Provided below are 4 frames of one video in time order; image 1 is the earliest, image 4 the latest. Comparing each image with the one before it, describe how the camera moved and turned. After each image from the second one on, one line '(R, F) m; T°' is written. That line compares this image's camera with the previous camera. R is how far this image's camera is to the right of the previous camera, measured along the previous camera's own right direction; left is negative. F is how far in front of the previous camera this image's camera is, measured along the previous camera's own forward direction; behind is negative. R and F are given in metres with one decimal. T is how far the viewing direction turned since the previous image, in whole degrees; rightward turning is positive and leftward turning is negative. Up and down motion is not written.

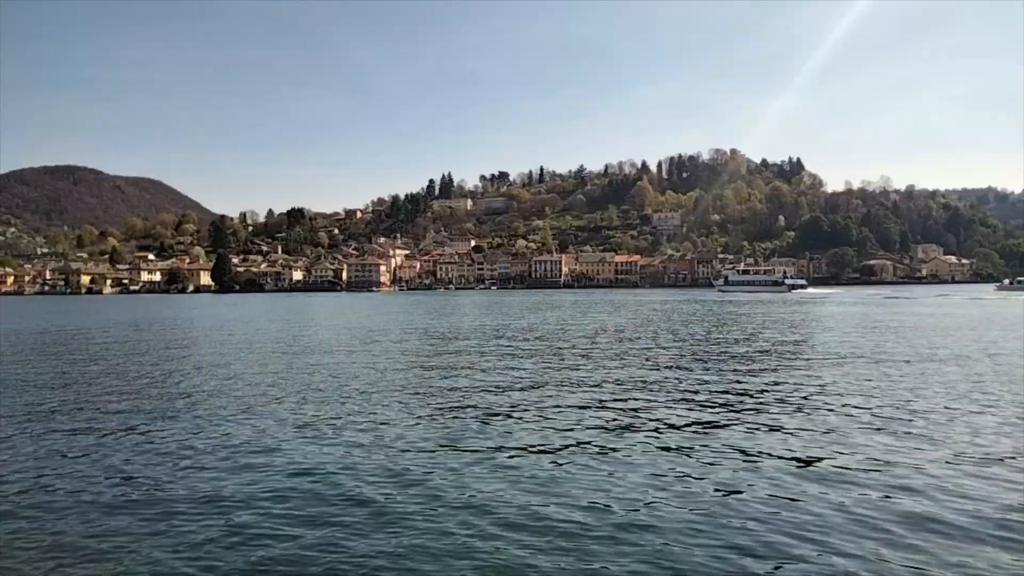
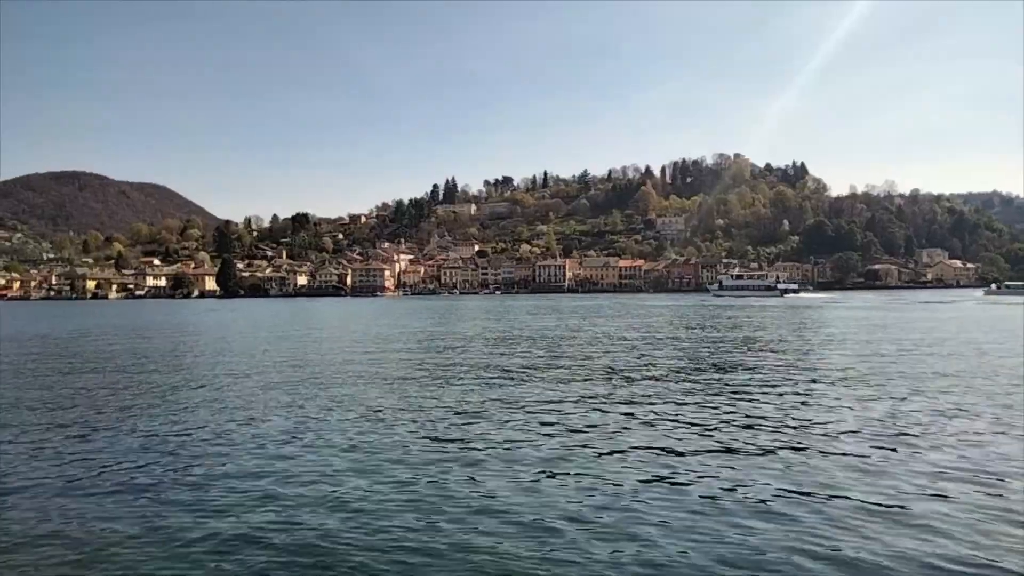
(+2.0, +0.2) m; 0°
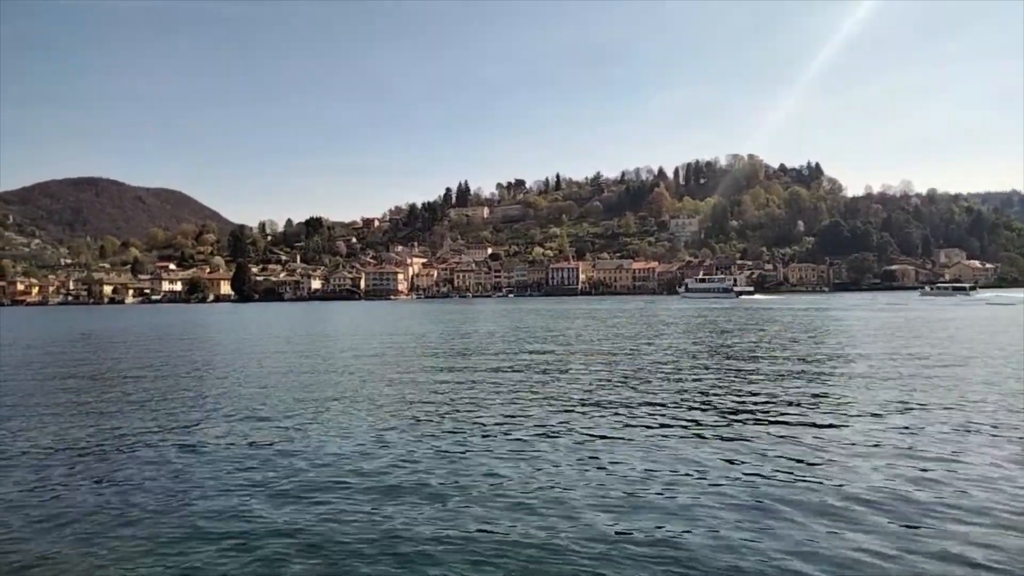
(-1.0, +0.4) m; -1°
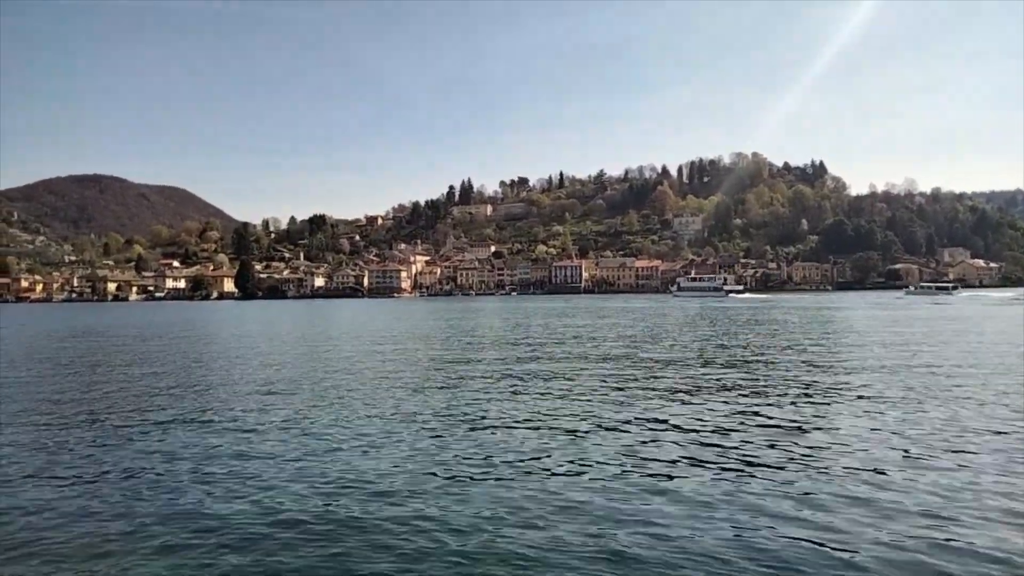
(+0.6, +0.1) m; 0°
